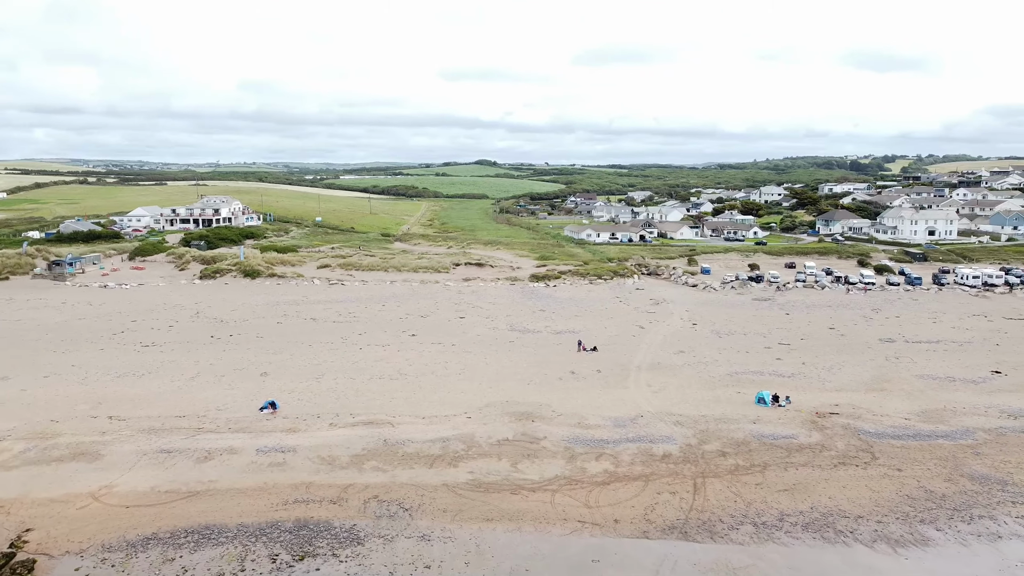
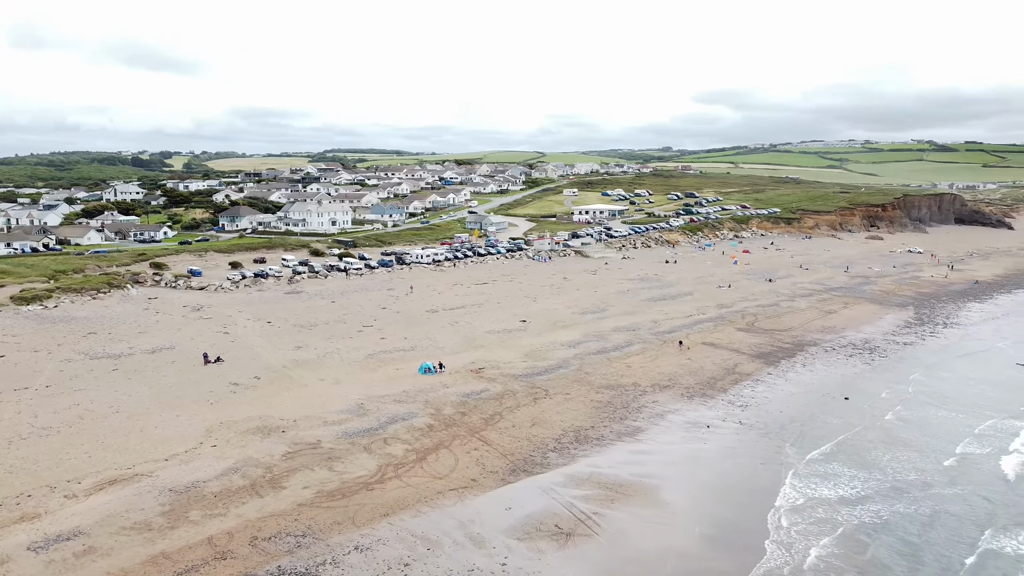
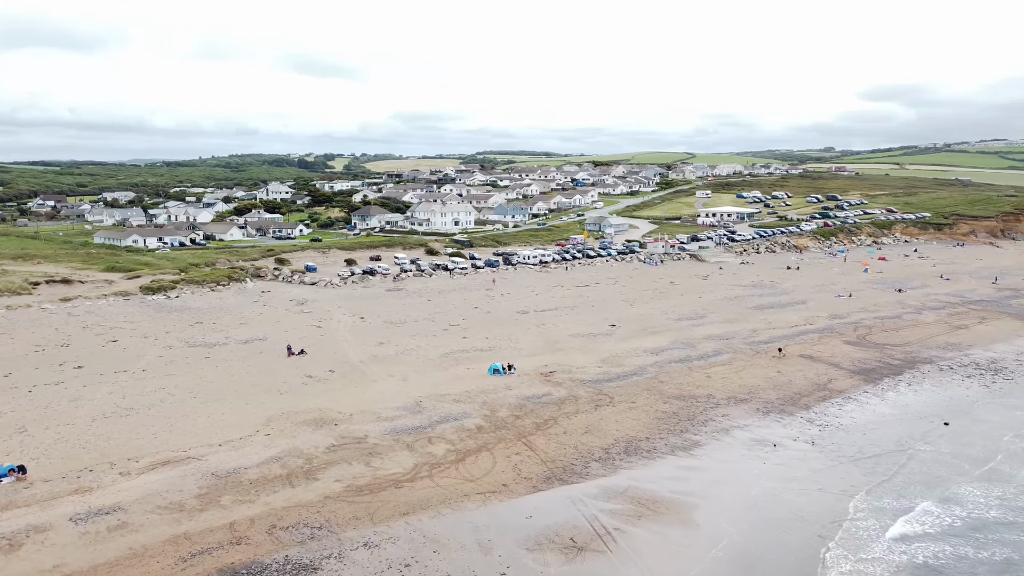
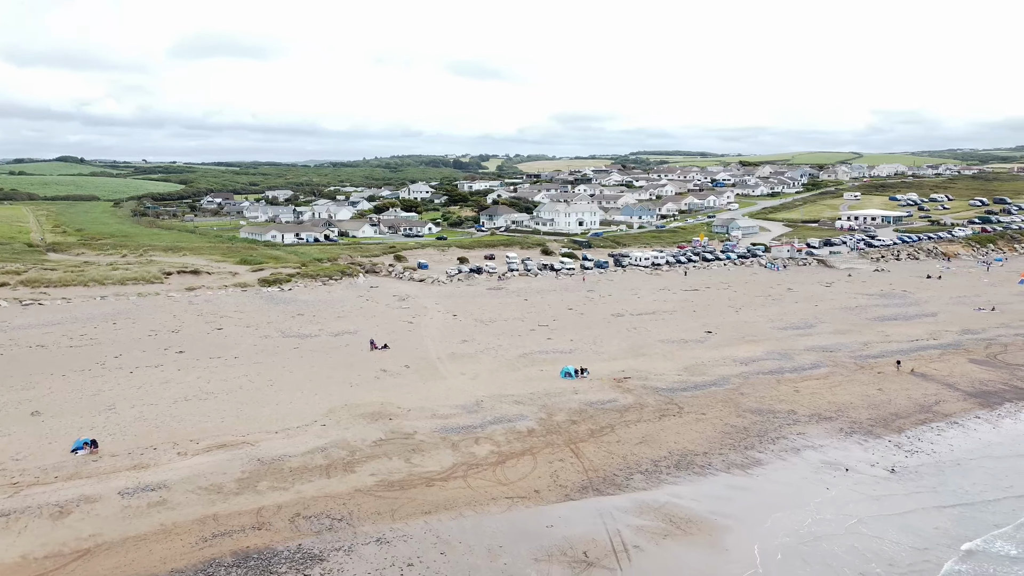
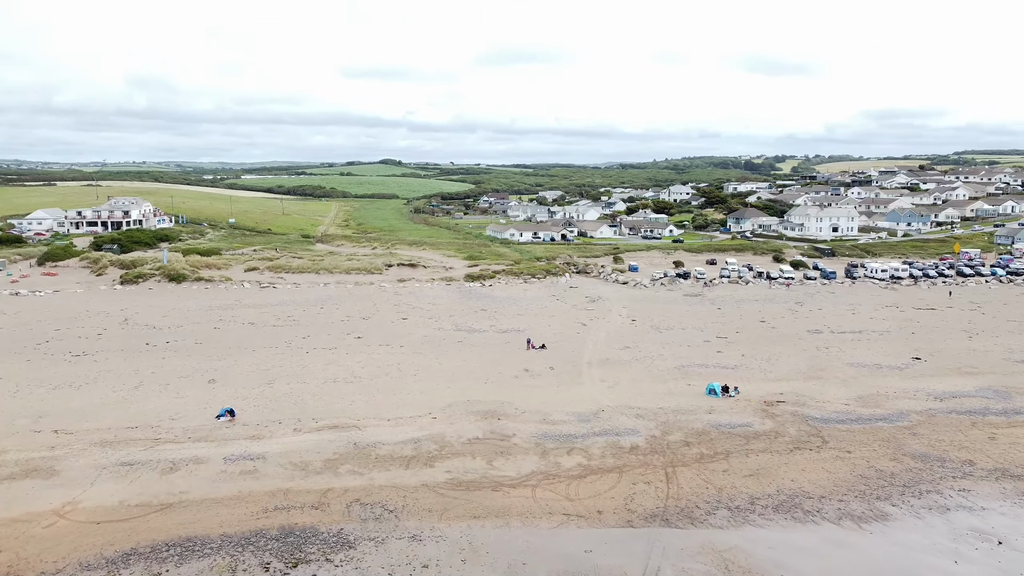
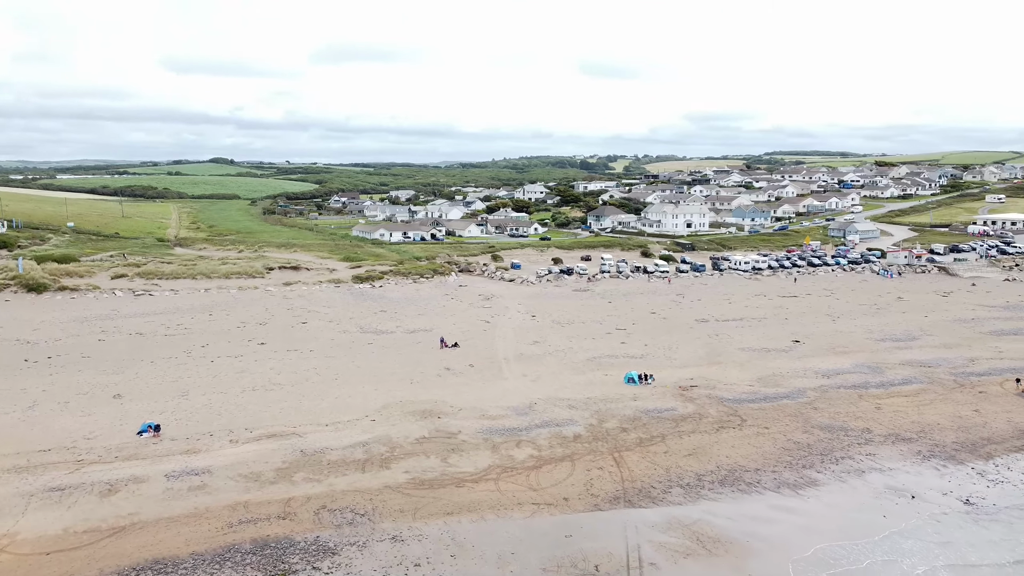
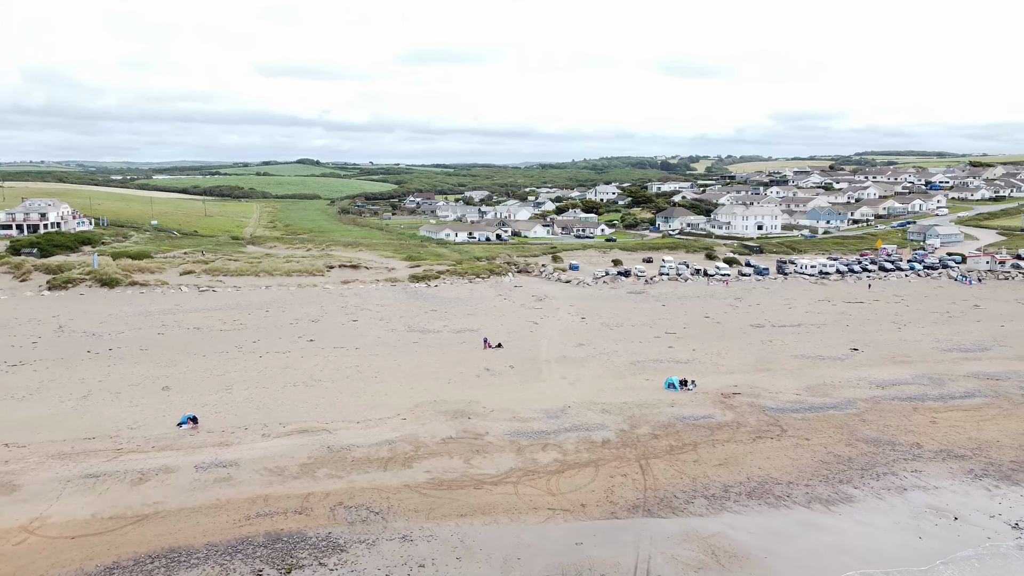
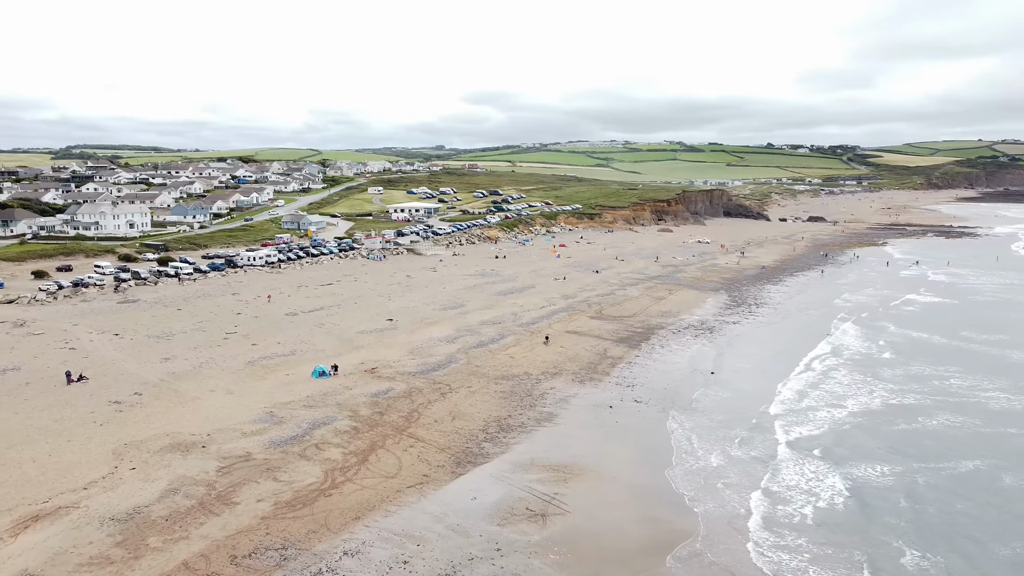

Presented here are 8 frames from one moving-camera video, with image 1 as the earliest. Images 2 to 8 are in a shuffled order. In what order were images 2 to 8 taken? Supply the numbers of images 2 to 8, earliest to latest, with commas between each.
5, 7, 6, 4, 3, 2, 8
